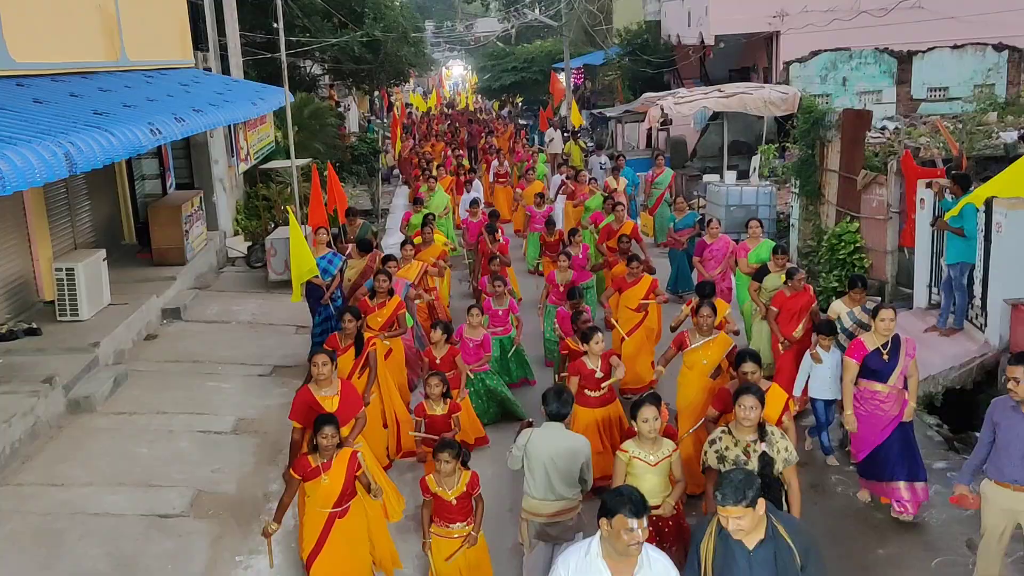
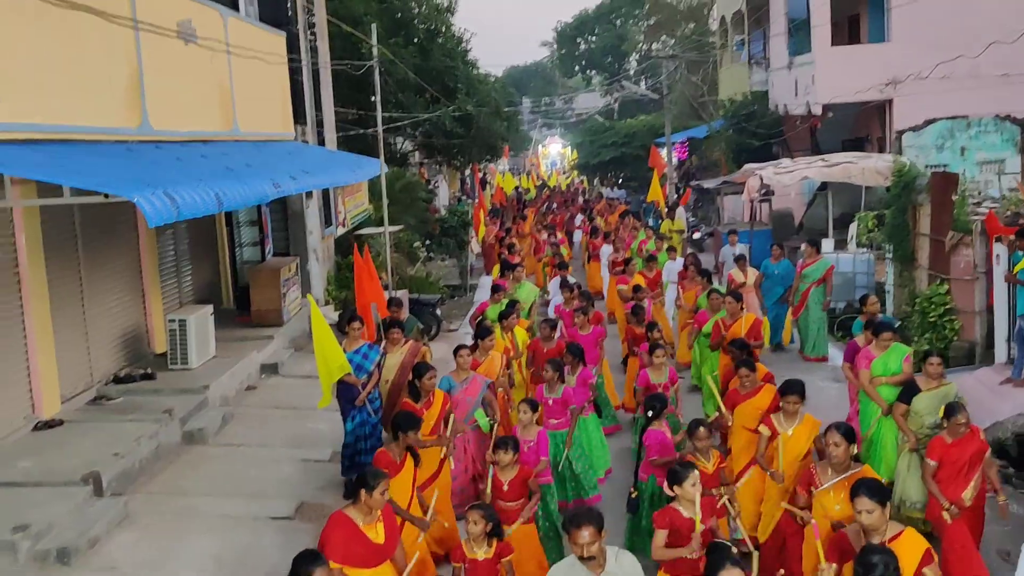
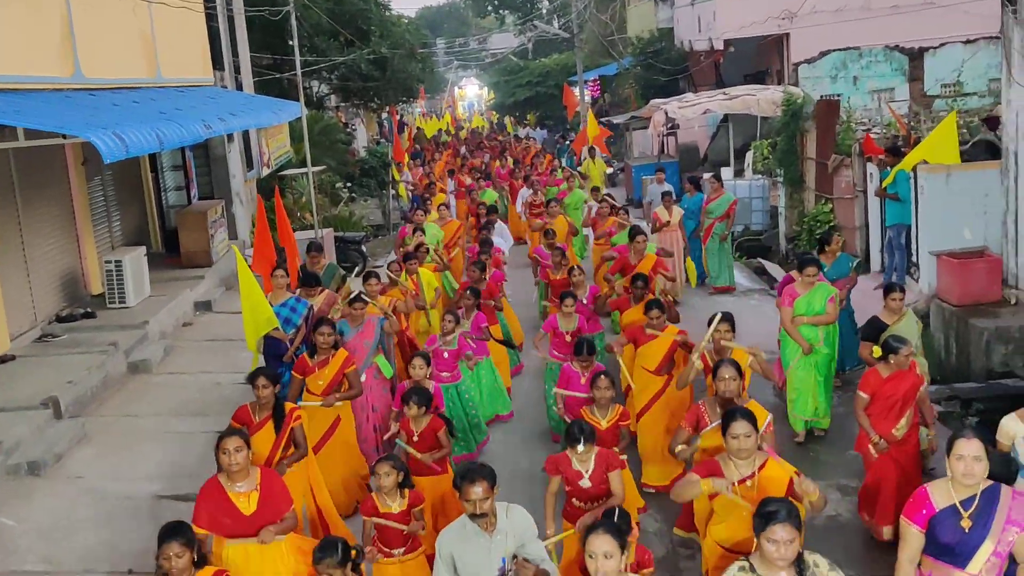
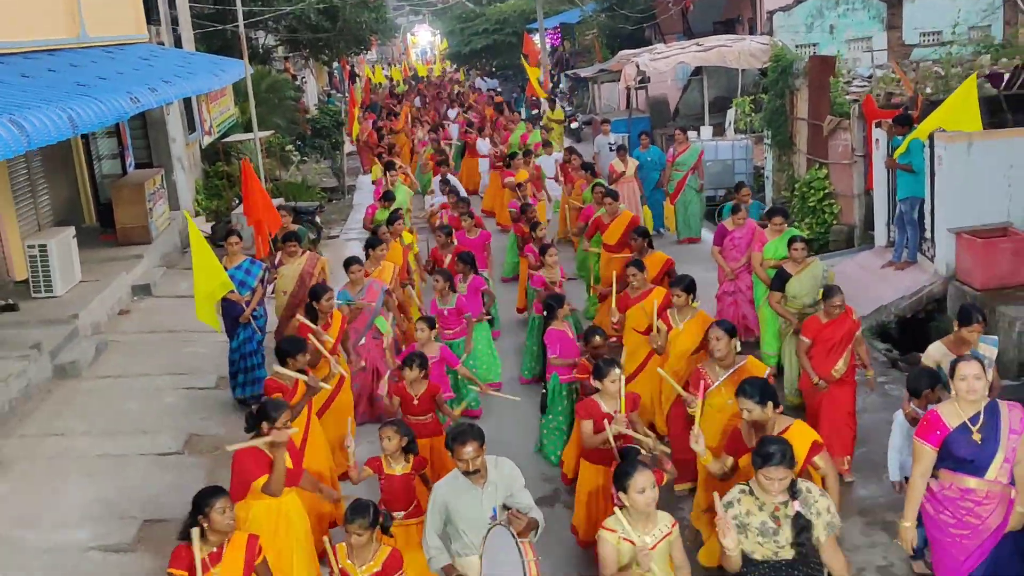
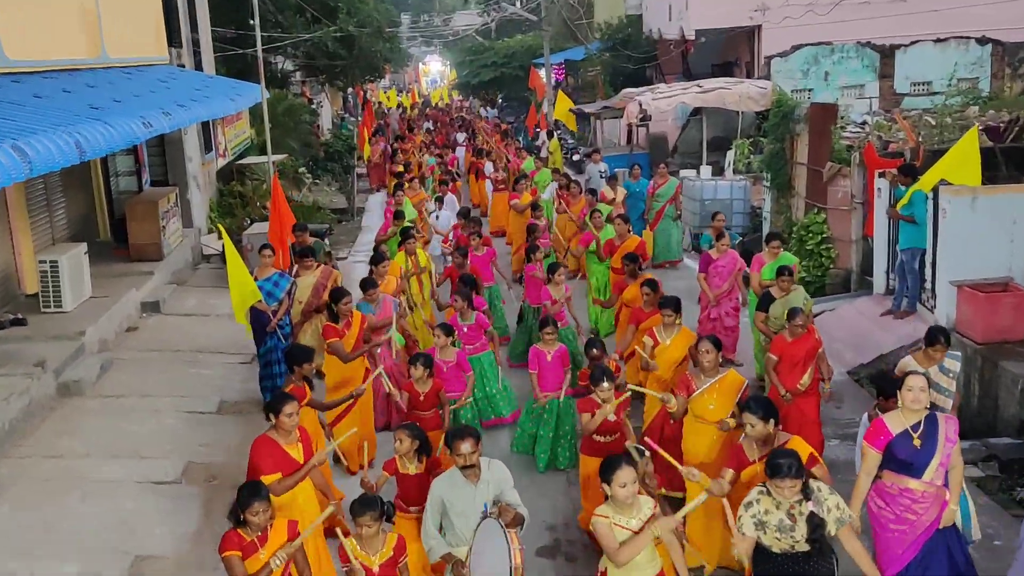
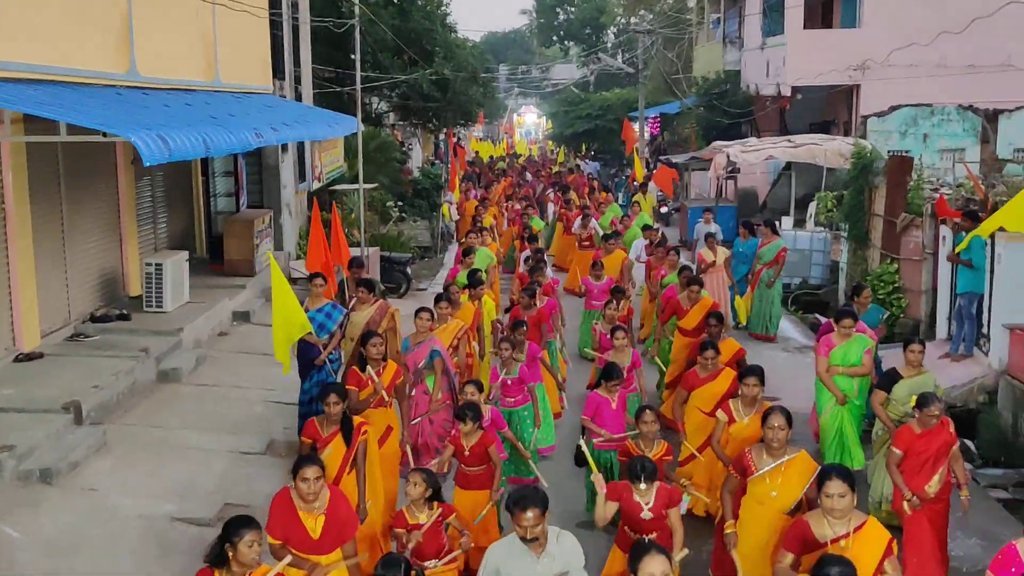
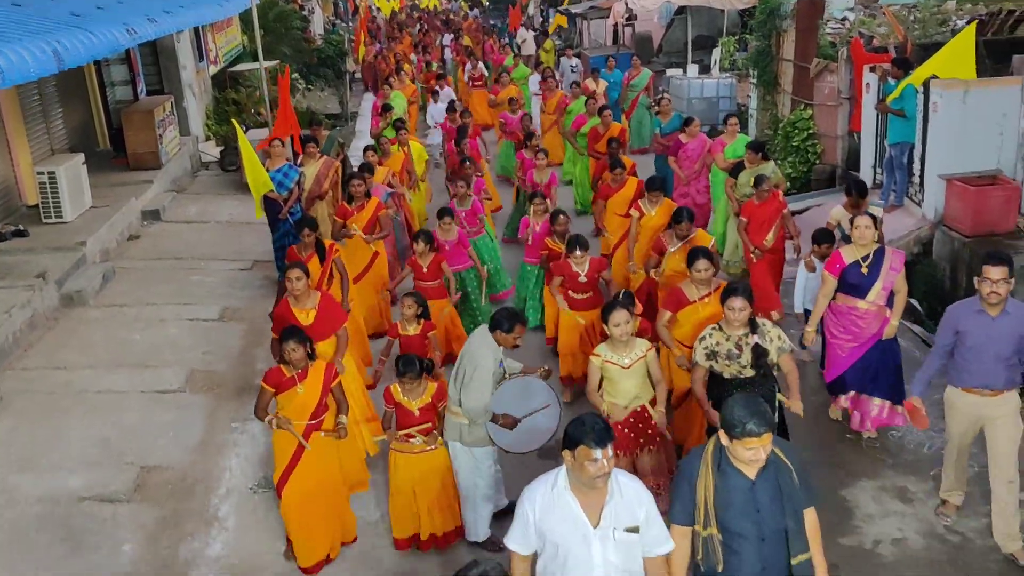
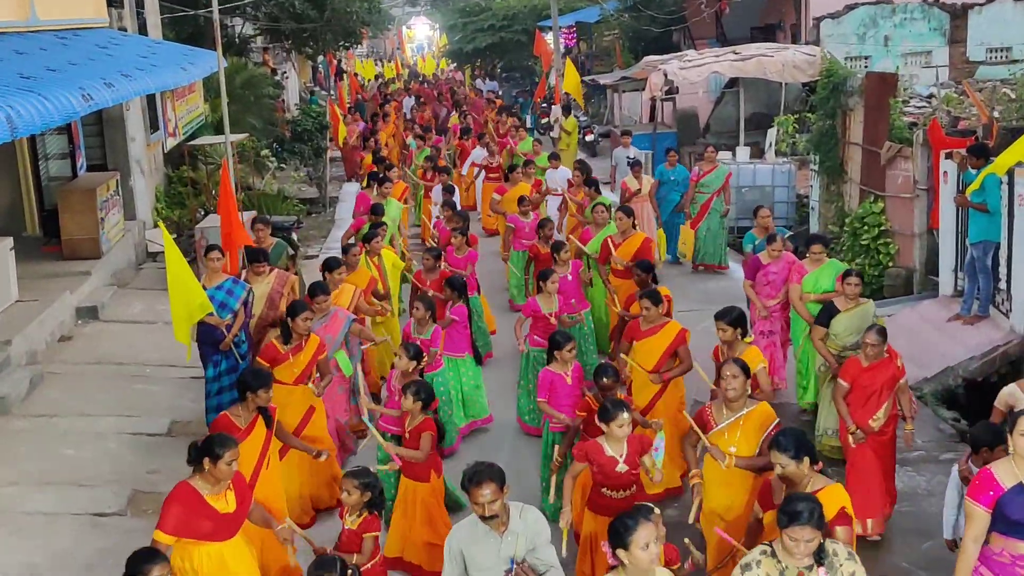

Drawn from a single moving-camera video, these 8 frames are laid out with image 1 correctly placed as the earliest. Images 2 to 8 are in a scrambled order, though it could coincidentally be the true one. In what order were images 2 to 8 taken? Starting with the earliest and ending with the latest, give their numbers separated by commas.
7, 5, 8, 4, 2, 6, 3
